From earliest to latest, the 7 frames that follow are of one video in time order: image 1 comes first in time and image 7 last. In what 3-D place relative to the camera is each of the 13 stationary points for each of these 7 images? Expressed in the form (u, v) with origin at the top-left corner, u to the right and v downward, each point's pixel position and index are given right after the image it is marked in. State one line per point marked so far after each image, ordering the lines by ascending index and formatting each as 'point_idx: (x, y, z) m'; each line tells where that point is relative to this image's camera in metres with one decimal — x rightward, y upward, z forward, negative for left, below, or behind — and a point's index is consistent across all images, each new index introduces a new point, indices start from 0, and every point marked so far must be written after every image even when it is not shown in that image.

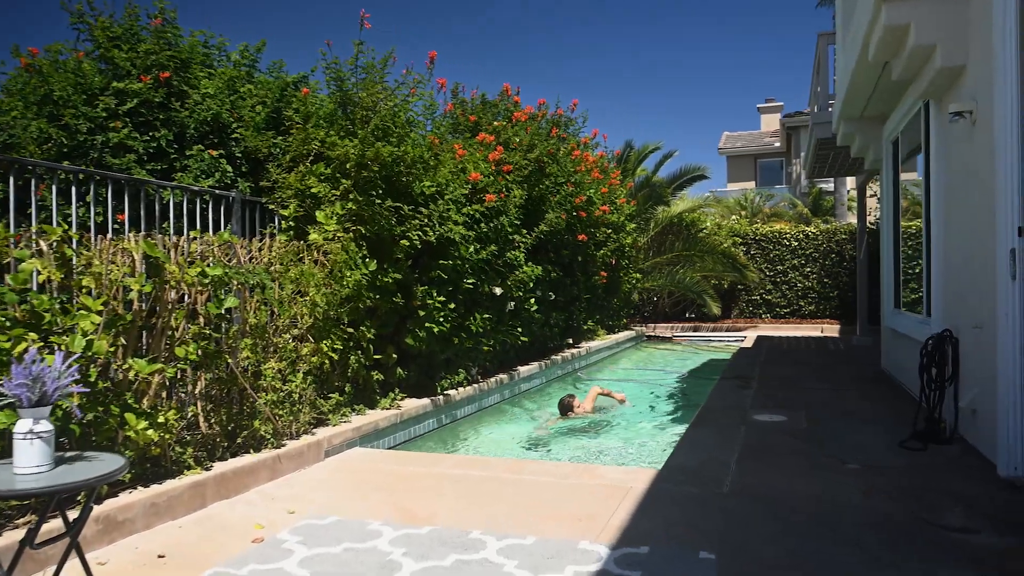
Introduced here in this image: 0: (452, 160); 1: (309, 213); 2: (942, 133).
0: (-0.6, +1.3, +7.0) m
1: (-1.8, +0.7, +6.1) m
2: (+3.5, +1.3, +5.4) m
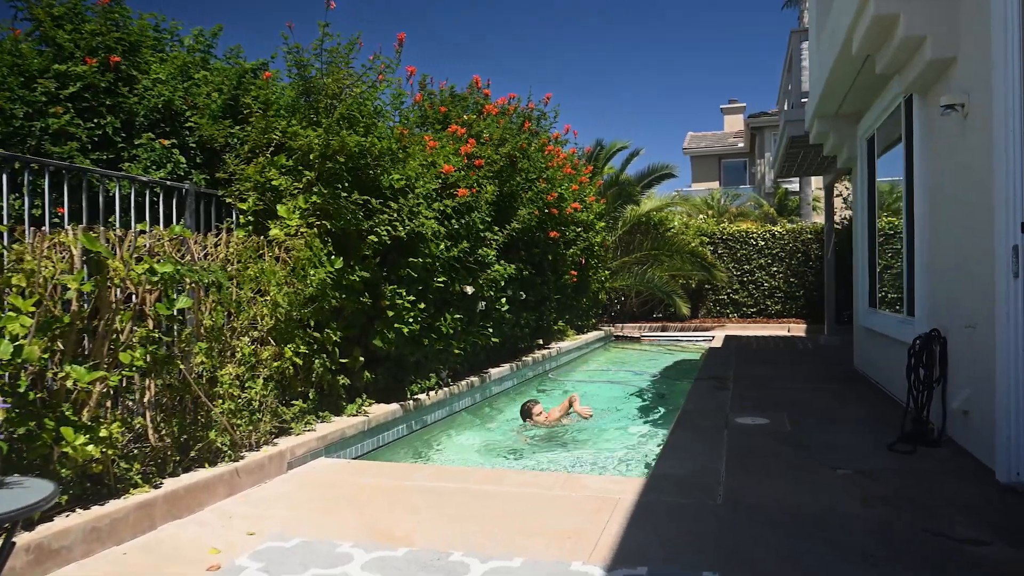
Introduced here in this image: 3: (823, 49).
0: (-0.9, +1.4, +6.7) m
1: (-2.1, +0.7, +5.7) m
2: (+3.3, +1.3, +5.3) m
3: (+3.6, +2.8, +7.6) m
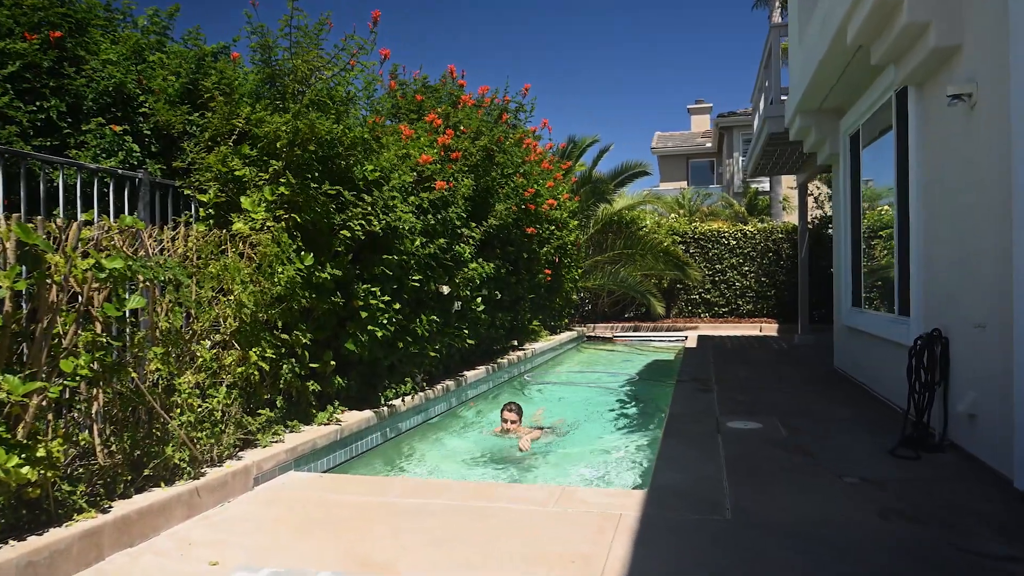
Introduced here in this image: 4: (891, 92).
0: (-1.1, +1.4, +6.3) m
1: (-2.2, +0.7, +5.2) m
2: (+3.2, +1.3, +5.2) m
3: (+3.3, +2.8, +7.5) m
4: (+3.4, +1.8, +5.9) m
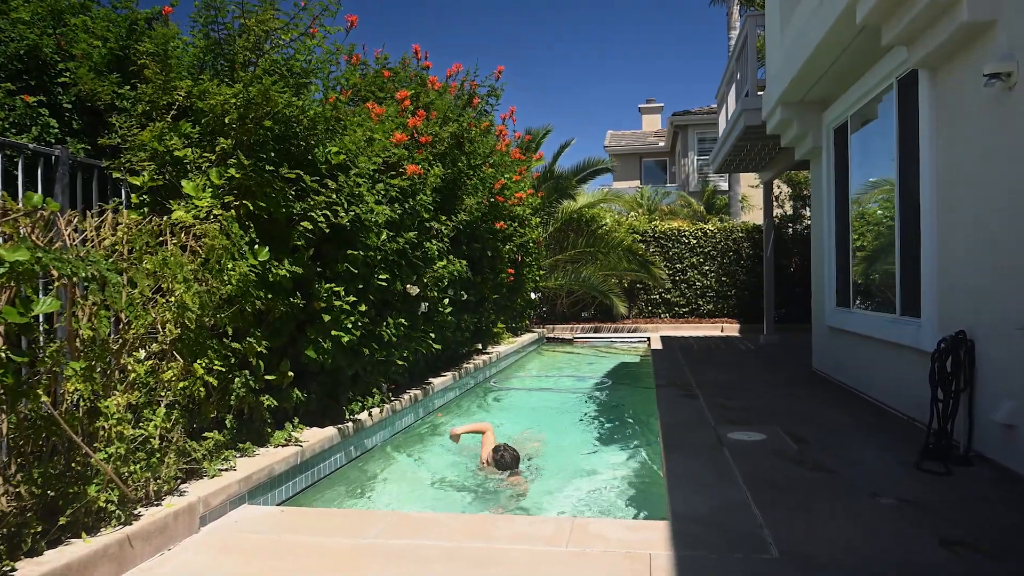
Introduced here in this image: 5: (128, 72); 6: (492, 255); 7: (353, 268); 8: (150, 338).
0: (-1.3, +1.4, +5.6) m
1: (-2.3, +0.7, +4.5) m
2: (+3.1, +1.3, +4.8) m
3: (+3.1, +2.8, +7.2) m
4: (+3.3, +1.8, +5.6) m
5: (-2.9, +1.6, +4.9) m
6: (-0.3, +0.5, +9.5) m
7: (-1.3, +0.2, +5.3) m
8: (-2.0, -0.3, +3.6) m
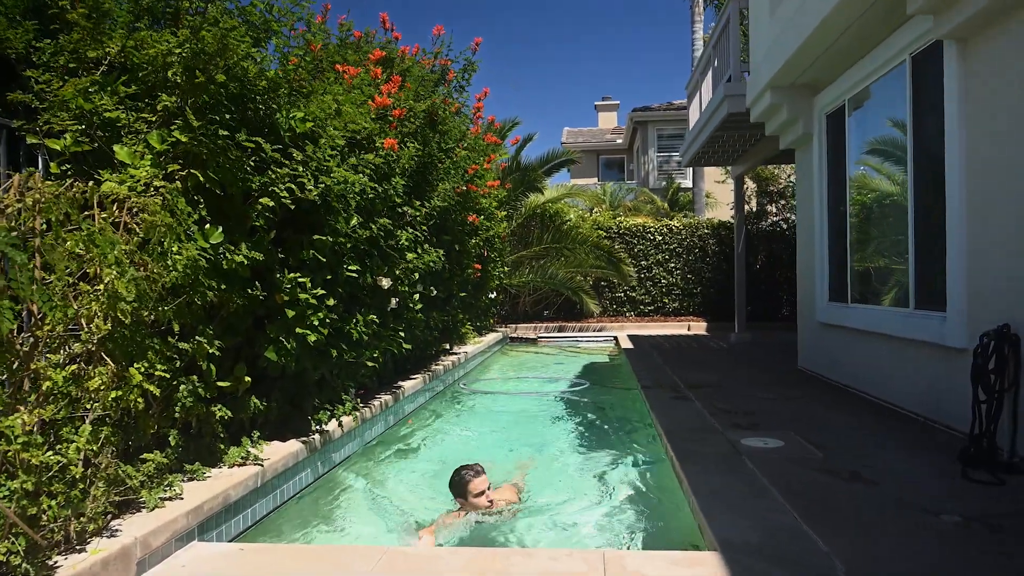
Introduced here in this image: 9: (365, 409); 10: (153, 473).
0: (-1.3, +1.4, +4.9) m
1: (-2.2, +0.8, +3.7) m
2: (+3.1, +1.4, +4.5) m
3: (+2.9, +2.9, +6.8) m
4: (+3.2, +1.9, +5.3) m
5: (-2.9, +1.7, +4.1) m
6: (-0.7, +0.5, +8.8) m
7: (-1.3, +0.2, +4.6) m
8: (-1.9, -0.2, +2.9) m
9: (-1.3, -1.0, +5.7) m
10: (-1.8, -0.9, +3.3) m
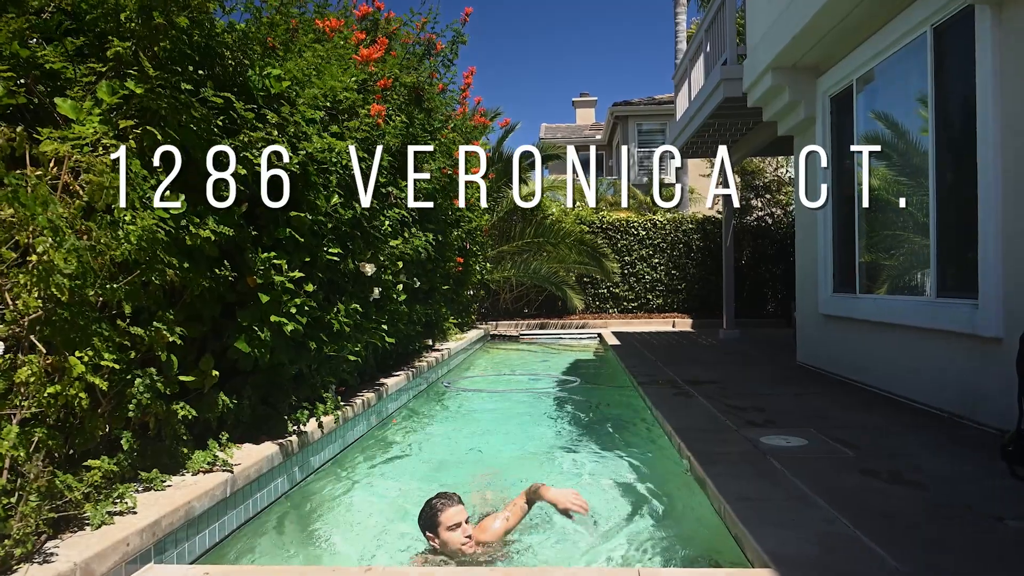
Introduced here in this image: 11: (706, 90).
0: (-1.3, +1.5, +4.4) m
1: (-2.2, +0.9, +3.1) m
2: (+3.1, +1.5, +4.2) m
3: (+2.8, +3.0, +6.5) m
4: (+3.2, +2.0, +4.9) m
5: (-2.8, +1.8, +3.5) m
6: (-0.8, +0.6, +8.3) m
7: (-1.3, +0.3, +4.1) m
8: (-1.8, -0.1, +2.3) m
9: (-1.3, -0.9, +5.2) m
10: (-1.7, -0.8, +2.7) m
11: (+2.5, +2.6, +8.8) m
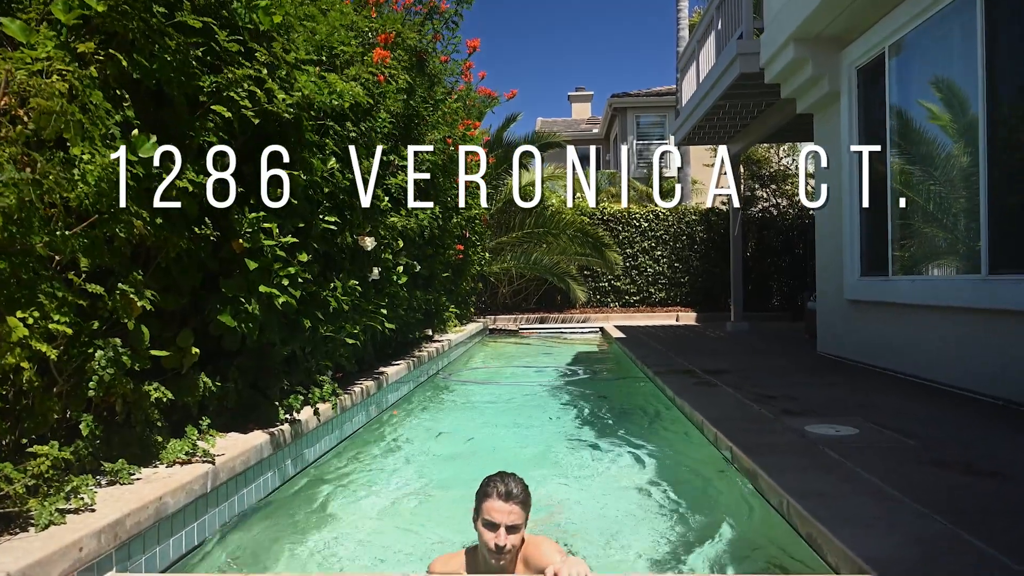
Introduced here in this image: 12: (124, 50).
0: (-1.2, +1.7, +3.9) m
1: (-2.1, +1.0, +2.6) m
2: (+3.2, +1.6, +3.7) m
3: (+2.9, +3.1, +6.0) m
4: (+3.3, +2.1, +4.5) m
5: (-2.7, +2.0, +3.0) m
6: (-0.8, +0.8, +7.9) m
7: (-1.2, +0.5, +3.6) m
8: (-1.7, +0.1, +1.9) m
9: (-1.2, -0.8, +4.7) m
10: (-1.6, -0.6, +2.3) m
11: (+2.6, +2.7, +8.3) m
12: (-1.6, +0.9, +2.7) m
